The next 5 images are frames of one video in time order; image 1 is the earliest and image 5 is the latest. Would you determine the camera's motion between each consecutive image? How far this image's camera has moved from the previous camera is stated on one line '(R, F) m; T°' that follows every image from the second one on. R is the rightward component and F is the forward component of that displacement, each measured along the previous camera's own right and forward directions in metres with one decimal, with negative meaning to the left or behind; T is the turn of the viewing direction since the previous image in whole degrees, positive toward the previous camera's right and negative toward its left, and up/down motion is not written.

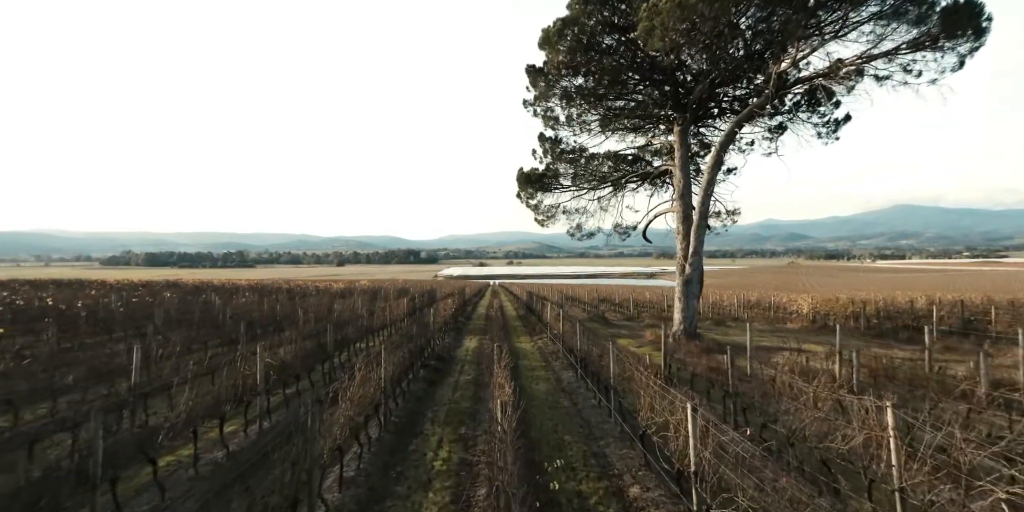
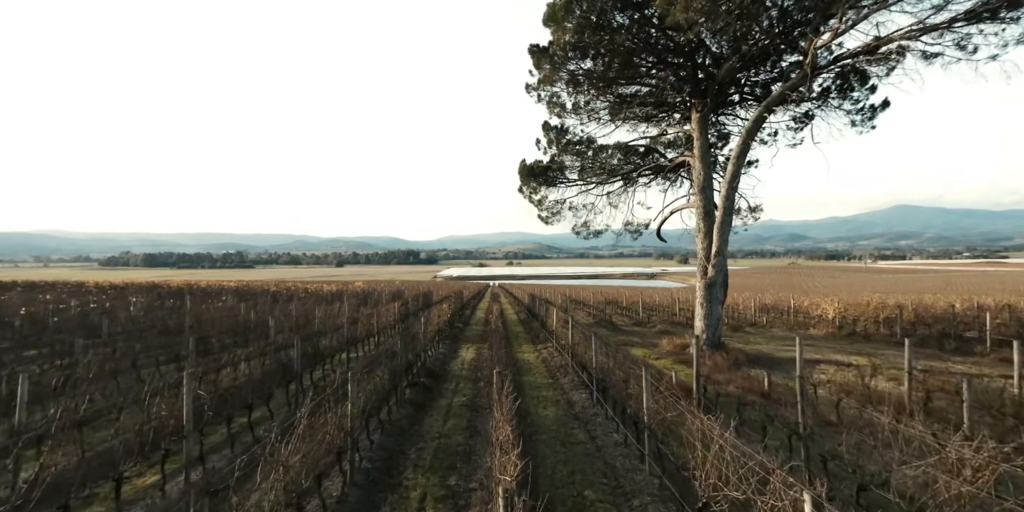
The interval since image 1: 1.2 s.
(0.0, +1.2) m; 0°
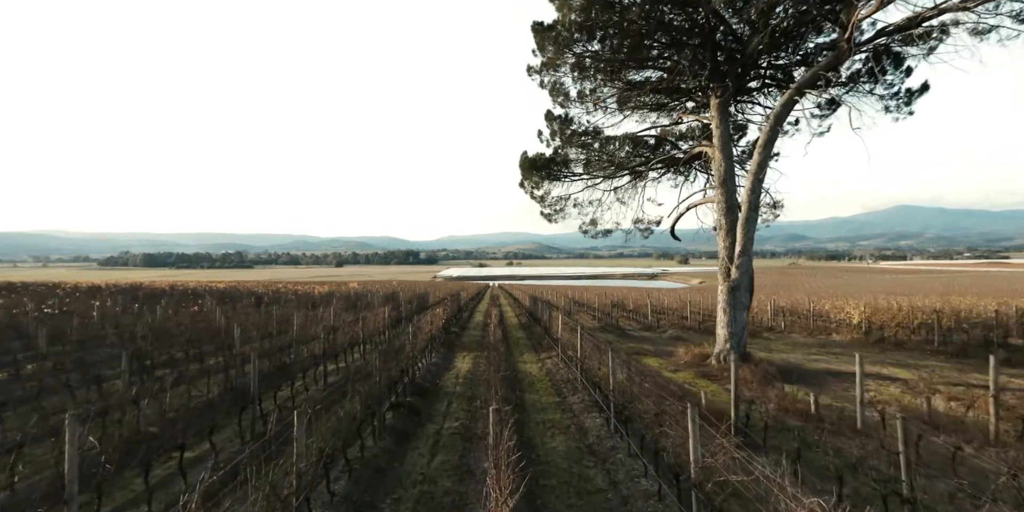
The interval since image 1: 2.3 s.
(0.0, +1.1) m; 0°
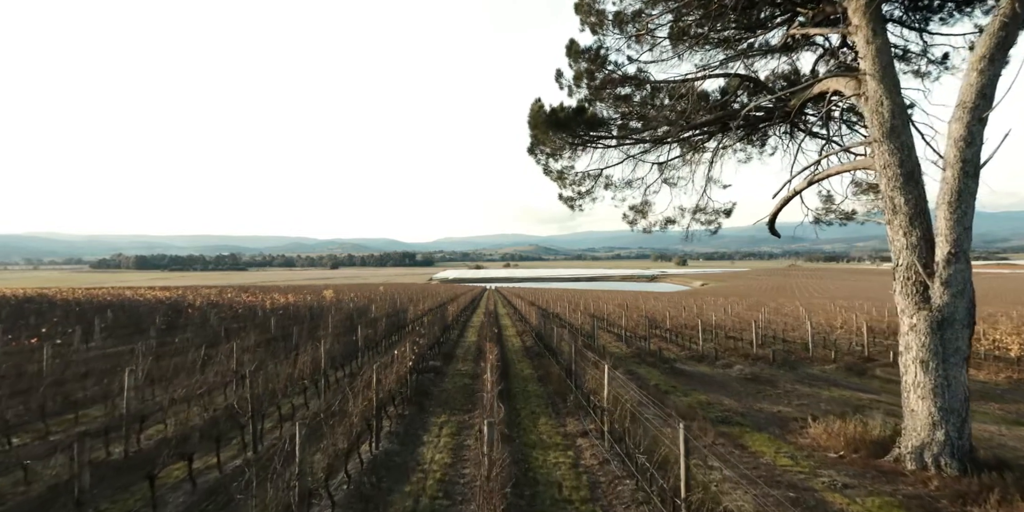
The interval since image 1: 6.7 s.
(-0.2, +4.3) m; 0°
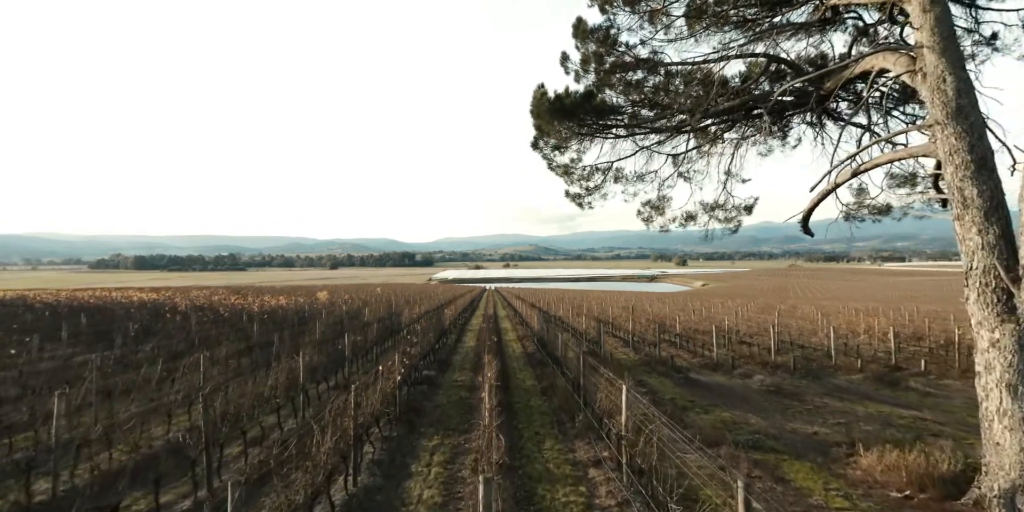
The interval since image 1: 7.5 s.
(0.0, +0.8) m; 0°
